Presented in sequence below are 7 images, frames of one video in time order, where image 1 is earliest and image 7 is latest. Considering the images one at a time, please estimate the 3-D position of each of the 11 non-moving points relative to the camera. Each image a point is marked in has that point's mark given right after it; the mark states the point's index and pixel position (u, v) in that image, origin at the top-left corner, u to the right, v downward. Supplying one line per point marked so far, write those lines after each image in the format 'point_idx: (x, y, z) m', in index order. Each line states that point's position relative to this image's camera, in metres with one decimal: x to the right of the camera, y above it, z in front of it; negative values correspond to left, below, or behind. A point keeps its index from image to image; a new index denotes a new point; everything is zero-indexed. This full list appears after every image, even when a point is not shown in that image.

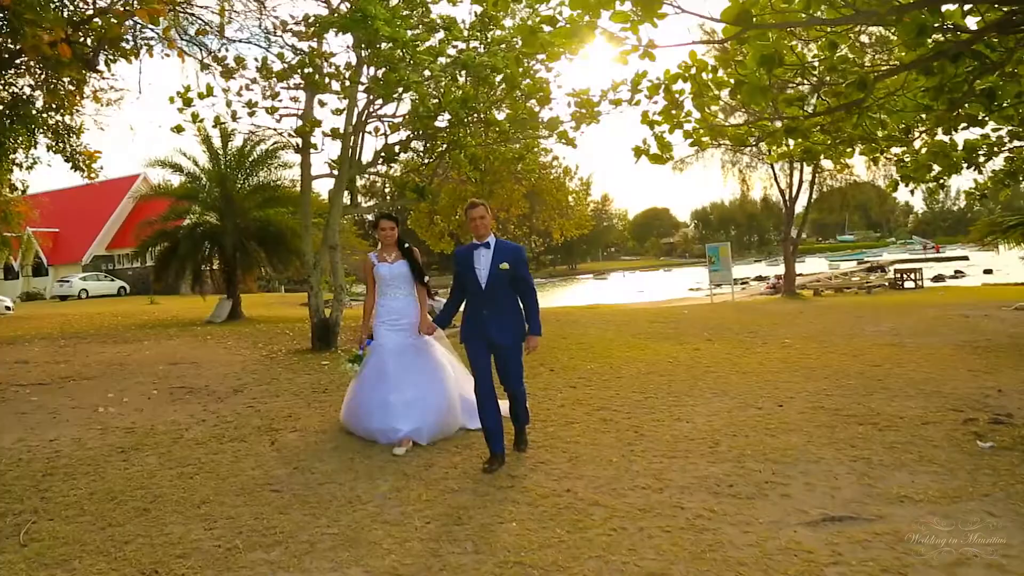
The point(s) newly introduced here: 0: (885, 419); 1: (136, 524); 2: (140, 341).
0: (+2.9, -1.0, +7.1) m
1: (-1.9, -1.2, +4.5) m
2: (-6.2, -0.9, +15.1) m
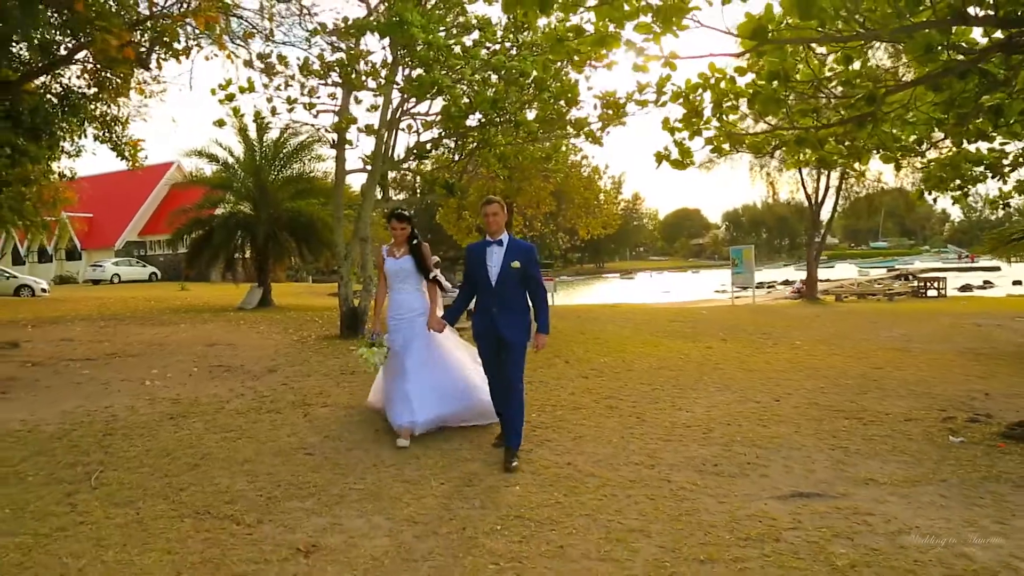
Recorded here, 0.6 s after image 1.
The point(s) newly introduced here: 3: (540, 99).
0: (+3.0, -1.1, +7.6) m
1: (-1.8, -1.1, +5.2) m
2: (-5.9, -0.6, +15.9) m
3: (+0.4, +2.6, +12.4) m
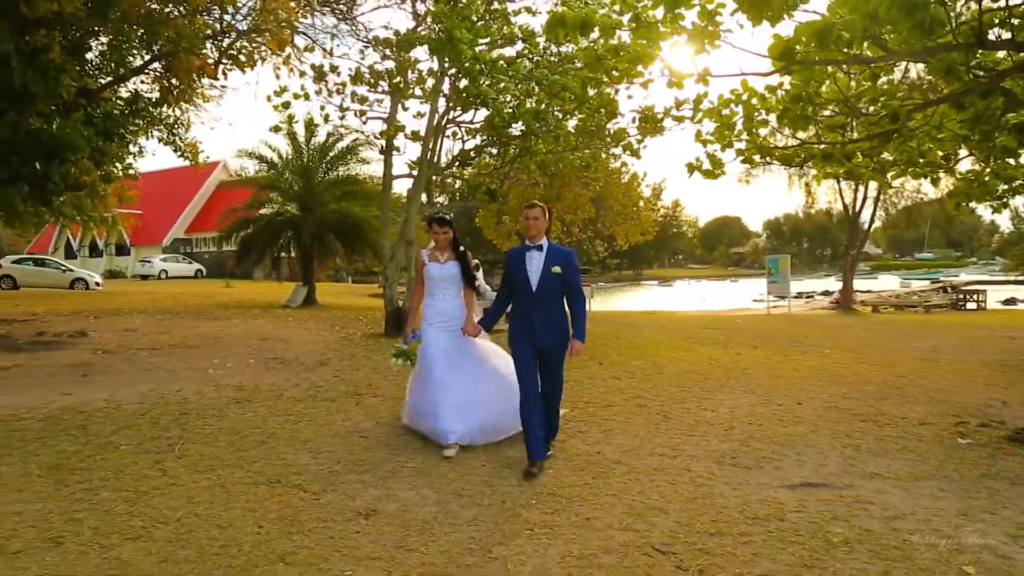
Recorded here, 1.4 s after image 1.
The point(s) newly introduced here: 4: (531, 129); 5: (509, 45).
0: (+3.3, -1.2, +8.1) m
1: (-1.6, -1.0, +5.8) m
2: (-5.2, -0.6, +16.7) m
3: (+1.0, +2.5, +12.9) m
4: (+0.3, +2.3, +12.9) m
5: (0.0, +3.4, +12.6) m
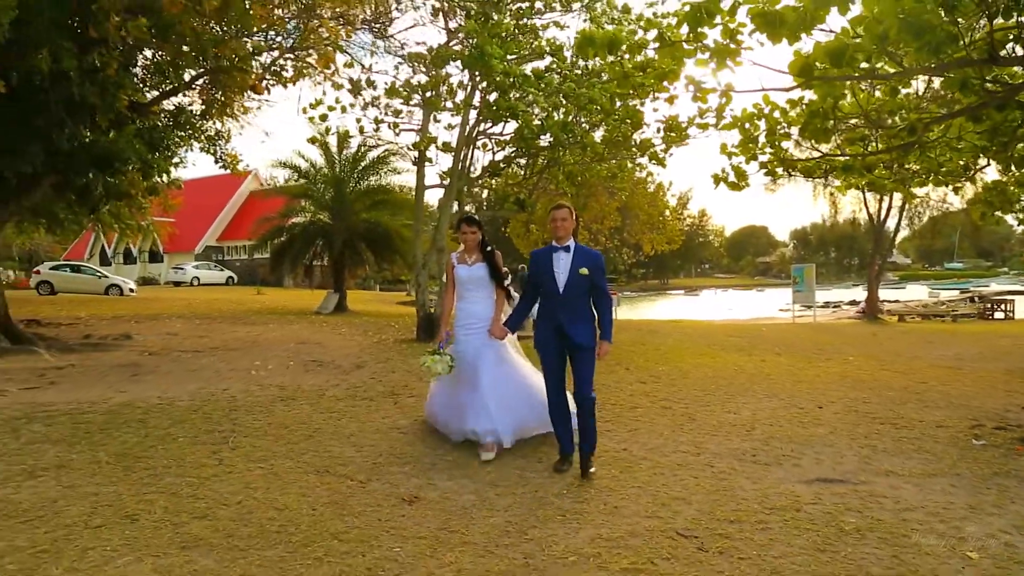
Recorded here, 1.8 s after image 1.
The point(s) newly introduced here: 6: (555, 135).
0: (+3.6, -1.2, +8.3) m
1: (-1.4, -1.1, +6.2) m
2: (-4.7, -0.7, +17.2) m
3: (+1.4, +2.4, +13.3) m
4: (+0.7, +2.2, +13.3) m
5: (+0.4, +3.3, +13.0) m
6: (+0.6, +2.2, +13.0) m
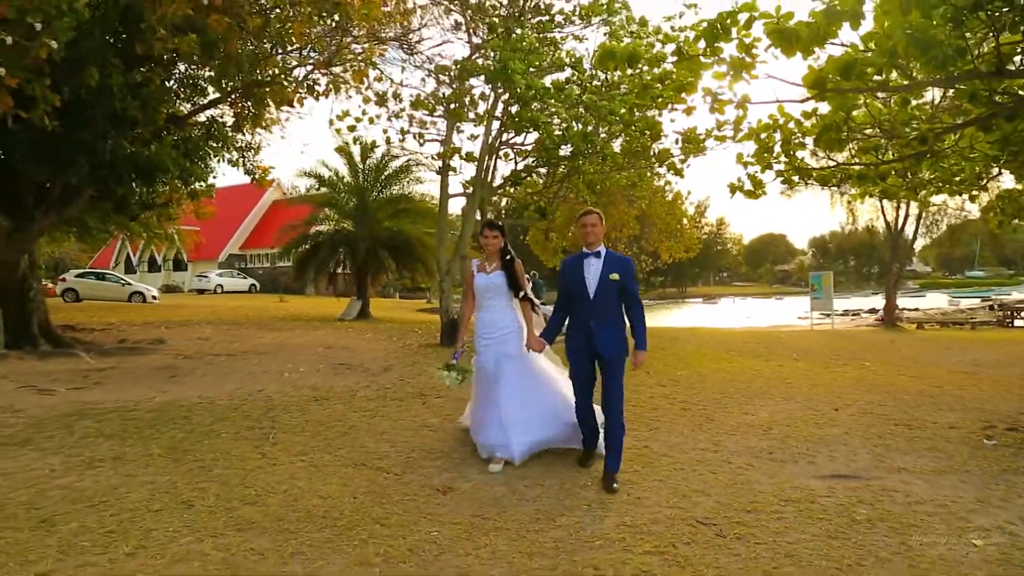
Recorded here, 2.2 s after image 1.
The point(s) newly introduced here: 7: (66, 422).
0: (+3.8, -1.3, +8.5) m
1: (-1.2, -1.1, +6.5) m
2: (-4.3, -0.8, +17.6) m
3: (+1.7, +2.3, +13.6) m
4: (+1.0, +2.1, +13.6) m
5: (+0.7, +3.2, +13.3) m
6: (+0.9, +2.1, +13.3) m
7: (-3.2, -1.0, +6.6) m
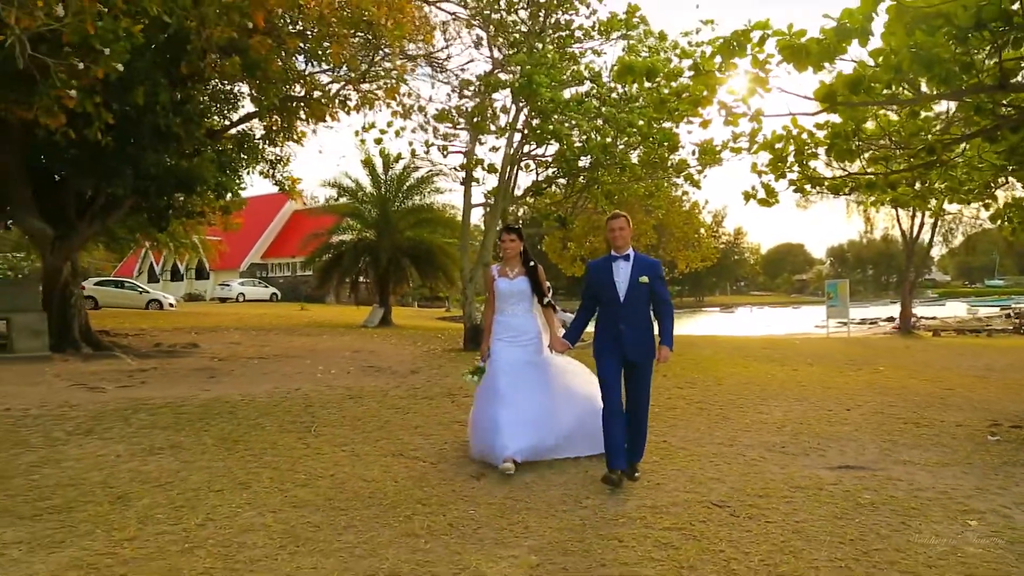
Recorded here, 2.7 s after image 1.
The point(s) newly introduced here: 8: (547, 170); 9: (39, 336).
0: (+4.1, -1.3, +8.9) m
1: (-1.0, -1.1, +7.0) m
2: (-3.9, -0.9, +18.1) m
3: (+2.1, +2.2, +14.0) m
4: (+1.3, +2.0, +14.0) m
5: (+1.0, +3.1, +13.8) m
6: (+1.3, +2.0, +13.8) m
7: (-3.0, -1.0, +7.1) m
8: (+0.6, +2.0, +15.3) m
9: (-6.2, -0.6, +11.9) m
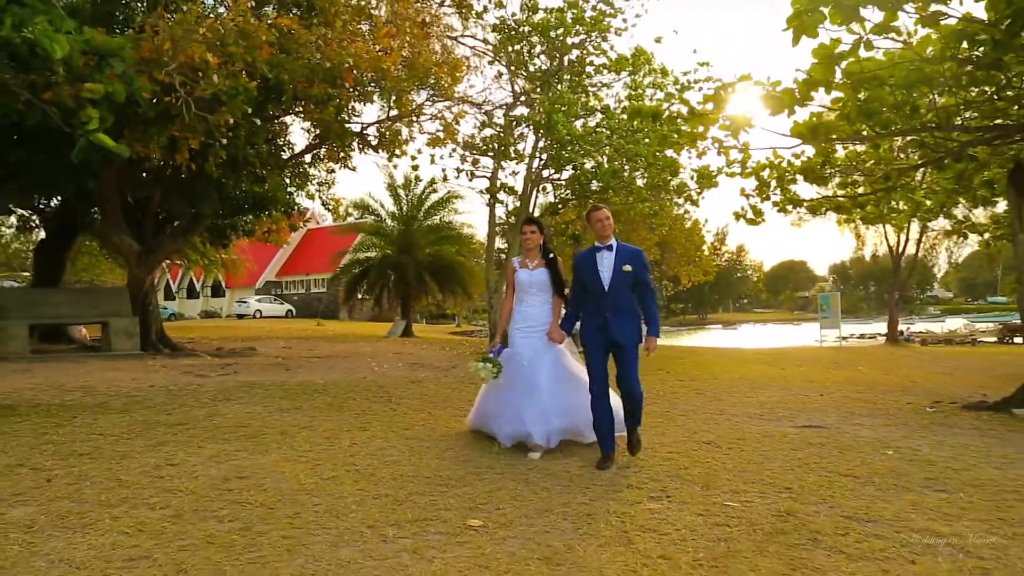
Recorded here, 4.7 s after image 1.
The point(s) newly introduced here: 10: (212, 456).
0: (+4.4, -1.3, +10.8) m
1: (-0.7, -1.1, +8.9) m
2: (-3.5, -1.2, +20.0) m
3: (+2.4, +2.1, +16.0) m
4: (+1.7, +1.8, +16.0) m
5: (+1.4, +3.0, +15.8) m
6: (+1.6, +1.9, +15.8) m
7: (-2.7, -1.0, +9.0) m
8: (+1.0, +1.8, +17.3) m
9: (-5.8, -0.8, +13.8) m
10: (-1.8, -1.0, +5.6) m
